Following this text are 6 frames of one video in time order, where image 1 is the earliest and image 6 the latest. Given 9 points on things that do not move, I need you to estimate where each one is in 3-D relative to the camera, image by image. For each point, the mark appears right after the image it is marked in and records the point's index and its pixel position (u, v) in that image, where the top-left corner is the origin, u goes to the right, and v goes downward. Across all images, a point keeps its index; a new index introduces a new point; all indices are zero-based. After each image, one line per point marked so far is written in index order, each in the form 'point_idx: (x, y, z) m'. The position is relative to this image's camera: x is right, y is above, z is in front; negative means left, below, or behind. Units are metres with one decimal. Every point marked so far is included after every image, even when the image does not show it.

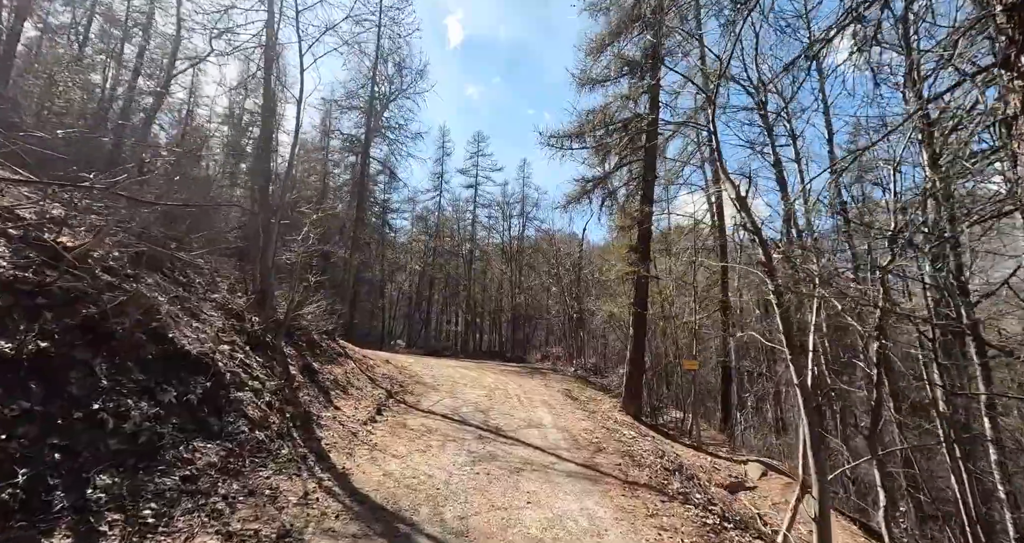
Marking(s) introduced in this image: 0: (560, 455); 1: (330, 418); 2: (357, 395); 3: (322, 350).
0: (+0.6, -2.4, +6.0) m
1: (-2.4, -2.0, +6.2) m
2: (-2.6, -2.1, +7.9) m
3: (-3.8, -1.6, +9.1) m
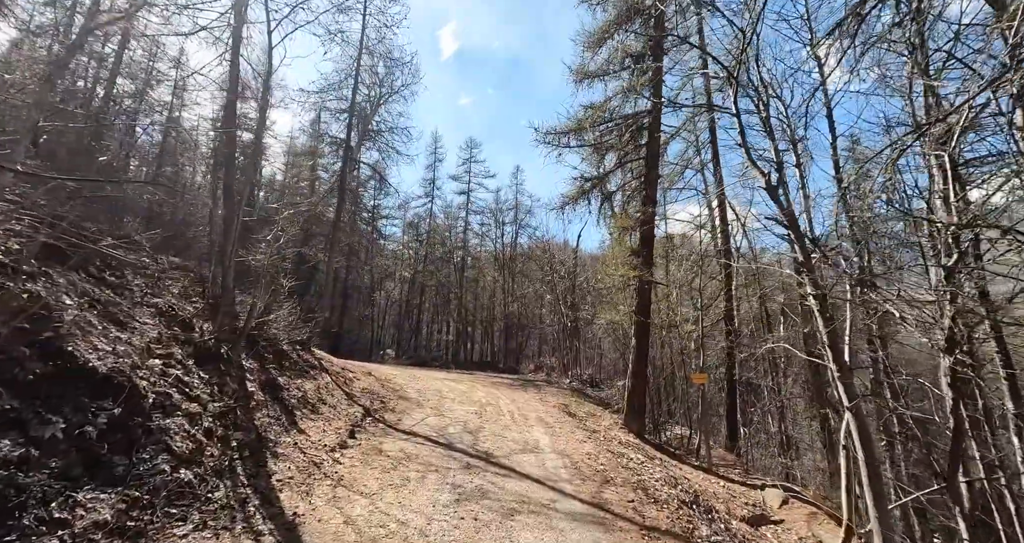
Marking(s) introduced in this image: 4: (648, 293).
0: (+0.5, -2.4, +5.1) m
1: (-2.5, -2.0, +5.3) m
2: (-2.8, -2.2, +6.9) m
3: (-3.9, -1.6, +8.2) m
4: (+3.2, -0.5, +11.0) m
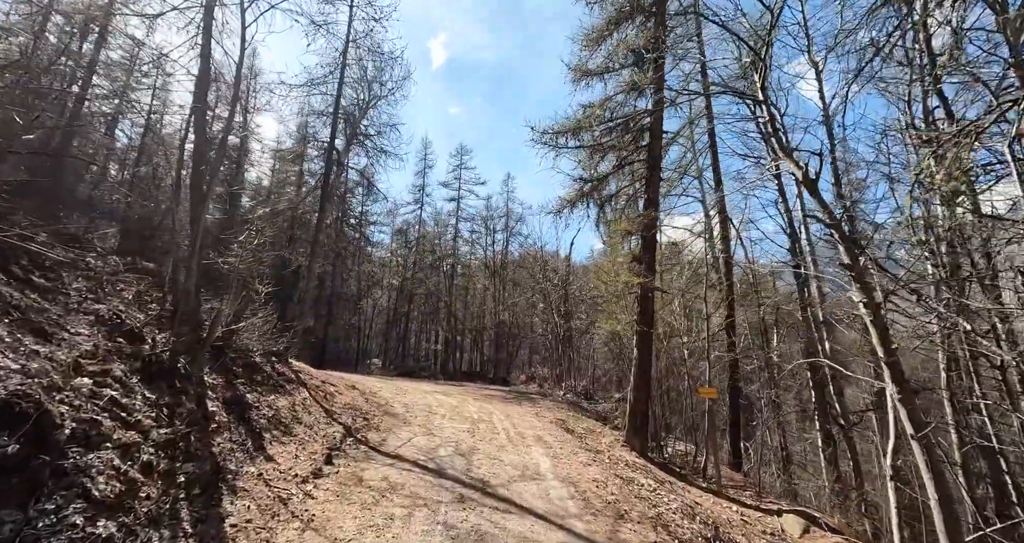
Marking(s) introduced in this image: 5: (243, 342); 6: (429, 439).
0: (+0.6, -2.4, +4.4) m
1: (-2.5, -2.0, +4.5) m
2: (-2.8, -2.2, +6.2) m
3: (-3.9, -1.7, +7.4) m
4: (+3.1, -0.7, +10.4) m
5: (-4.4, -1.1, +7.4) m
6: (-1.3, -2.7, +7.5) m
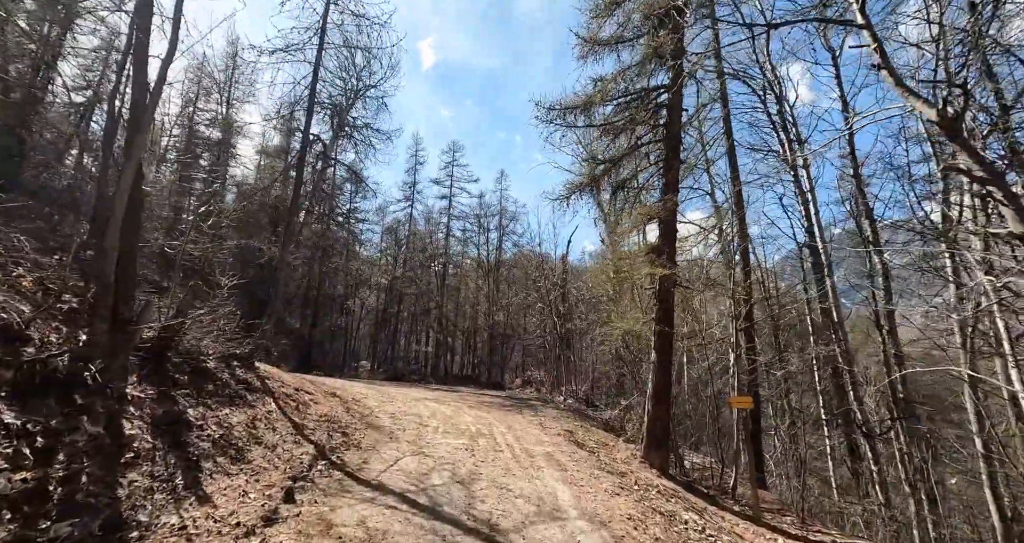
0: (+0.7, -2.2, +3.1) m
1: (-2.4, -1.8, +3.2) m
2: (-2.7, -2.0, +4.9) m
3: (-3.8, -1.5, +6.1) m
4: (+3.2, -0.5, +9.2) m
5: (-4.3, -0.9, +6.1) m
6: (-1.2, -2.5, +6.2) m
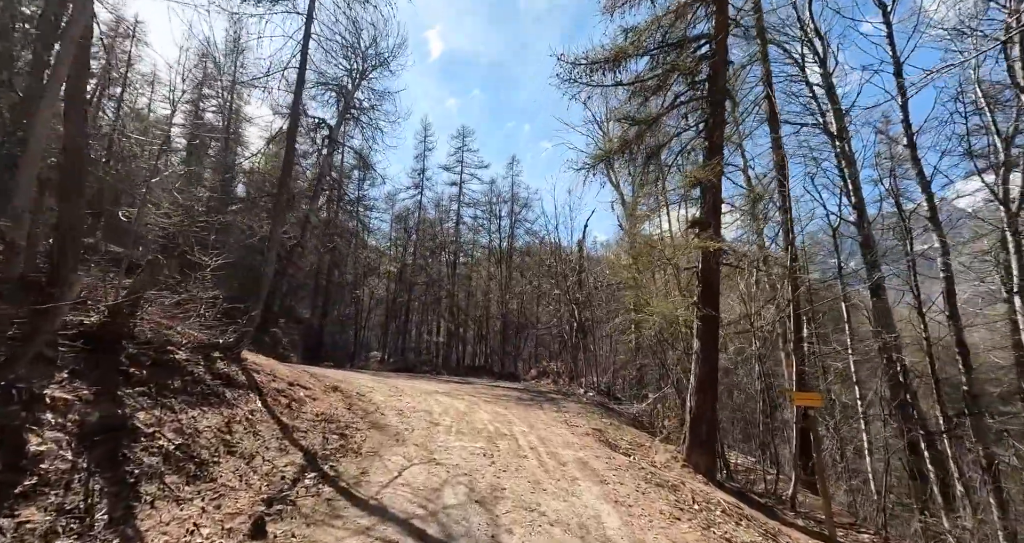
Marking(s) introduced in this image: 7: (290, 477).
0: (+1.0, -2.0, +2.0) m
1: (-2.1, -1.6, +2.2) m
2: (-2.4, -1.8, +3.8) m
3: (-3.5, -1.2, +5.1) m
4: (+3.5, -0.1, +8.0) m
5: (-4.0, -0.6, +5.0) m
6: (-0.9, -2.2, +5.1) m
7: (-2.1, -1.9, +4.4) m
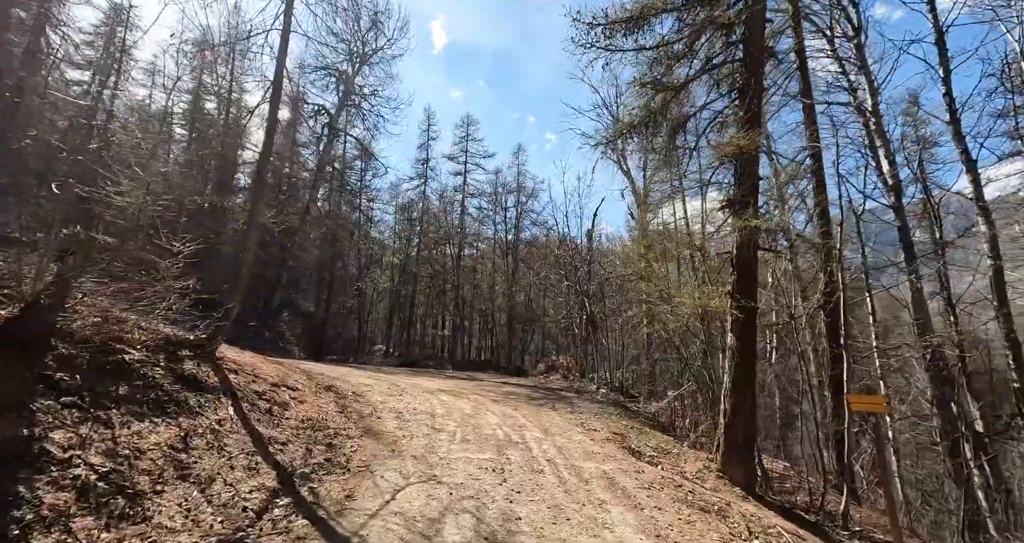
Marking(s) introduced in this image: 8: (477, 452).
0: (+1.1, -1.8, +1.2) m
1: (-2.0, -1.5, +1.3) m
2: (-2.2, -1.6, +3.0) m
3: (-3.4, -1.0, +4.2) m
4: (+3.7, +0.1, +7.1) m
5: (-3.9, -0.5, +4.2) m
6: (-0.8, -2.1, +4.3) m
7: (-2.0, -1.8, +3.5) m
8: (-0.4, -2.2, +5.7) m
